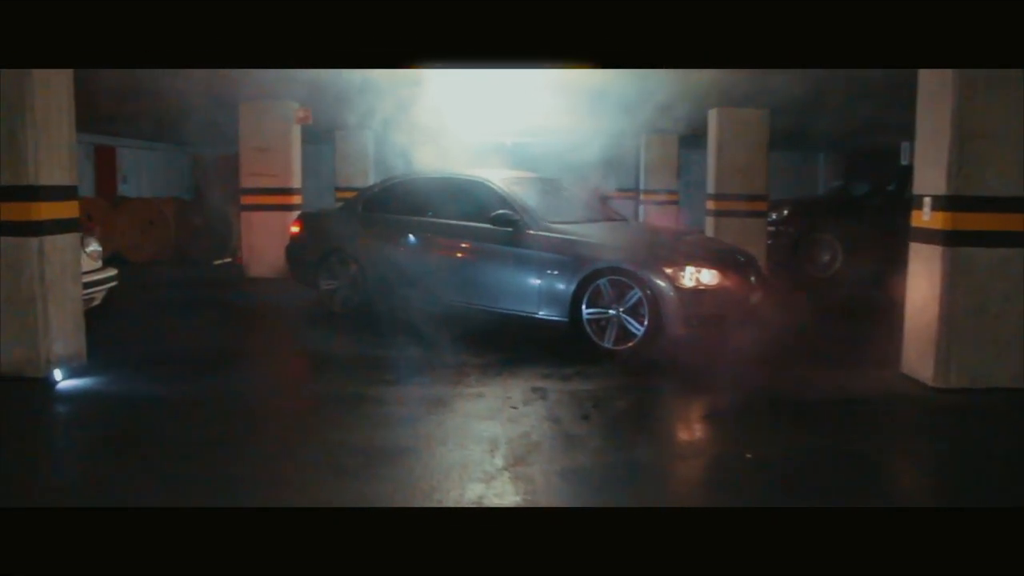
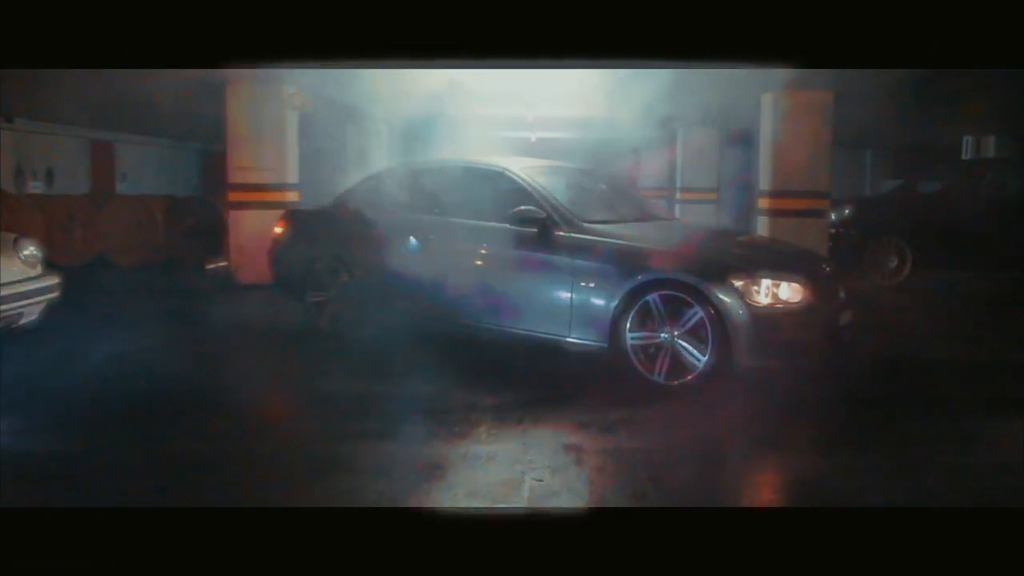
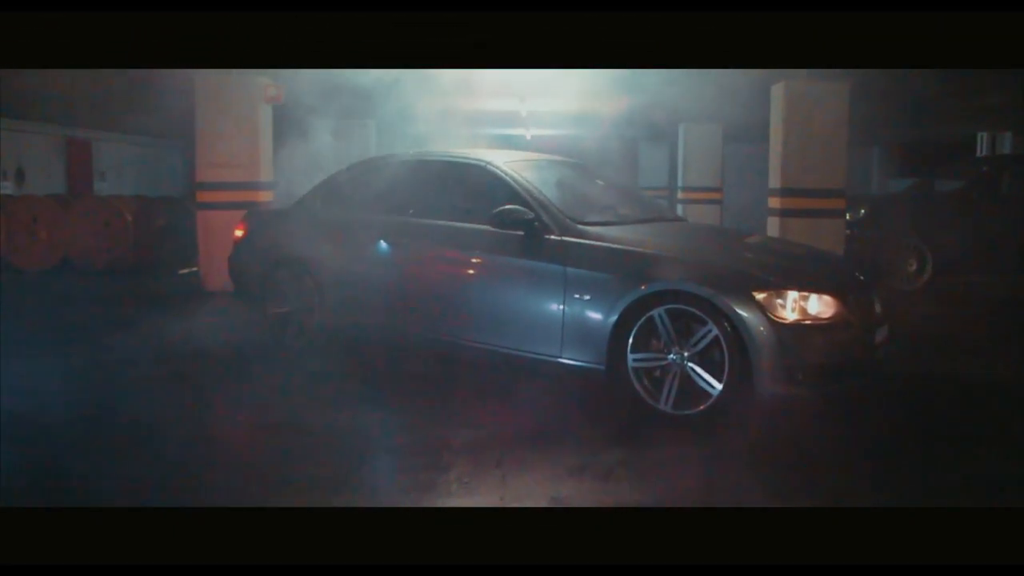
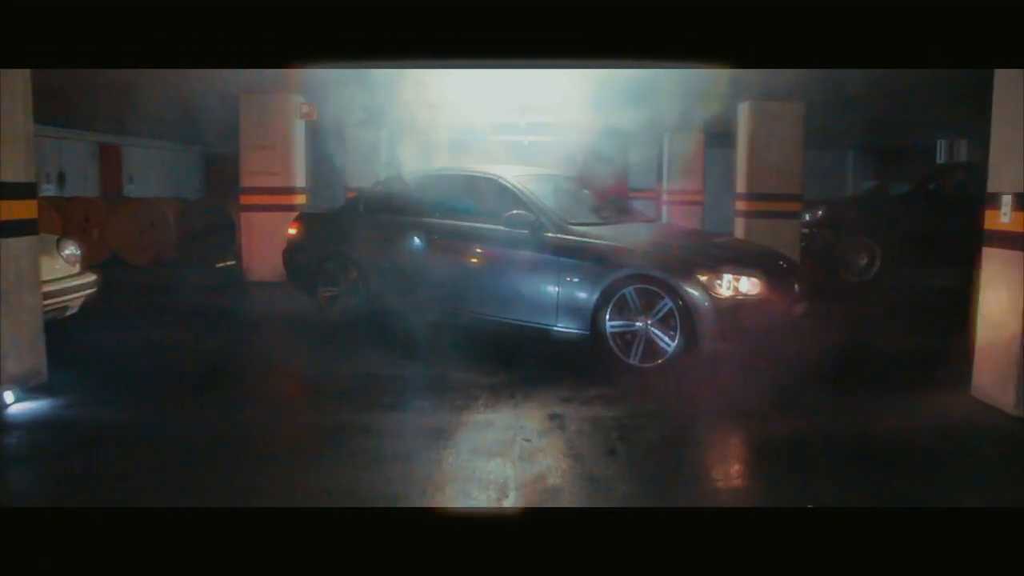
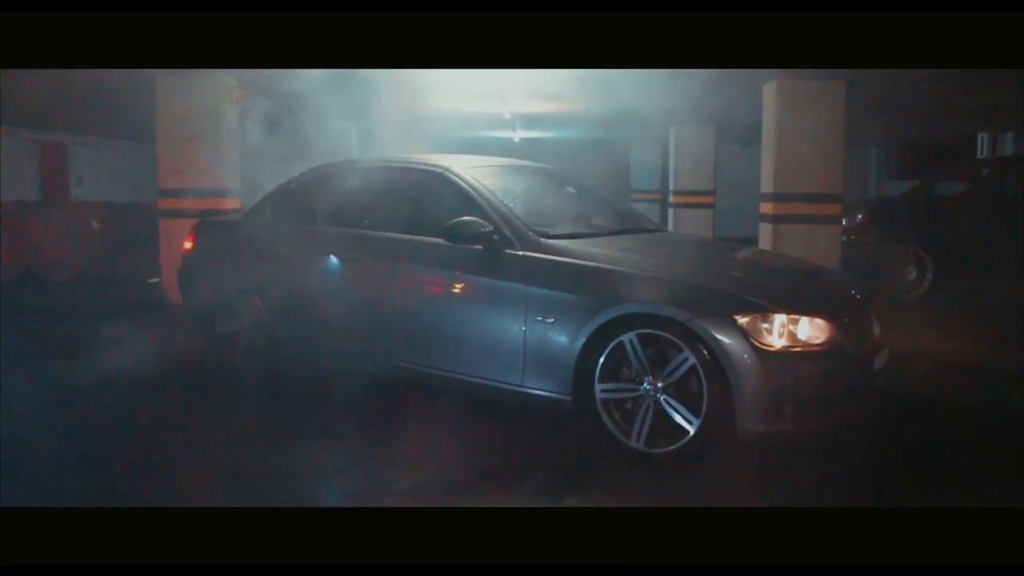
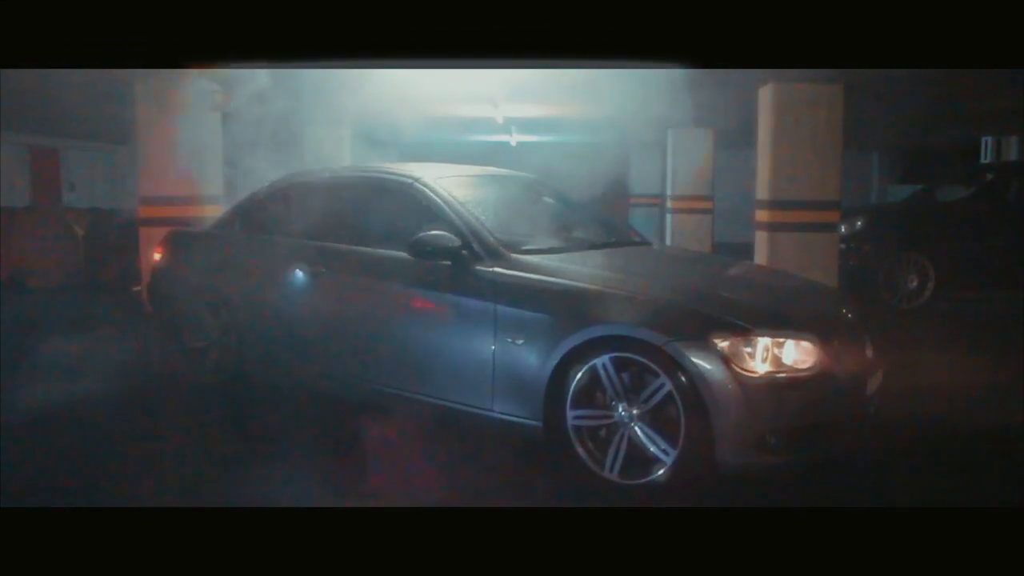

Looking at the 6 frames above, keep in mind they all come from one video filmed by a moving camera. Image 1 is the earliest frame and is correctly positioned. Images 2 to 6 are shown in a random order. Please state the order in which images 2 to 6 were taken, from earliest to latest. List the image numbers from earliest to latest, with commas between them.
4, 2, 3, 5, 6
